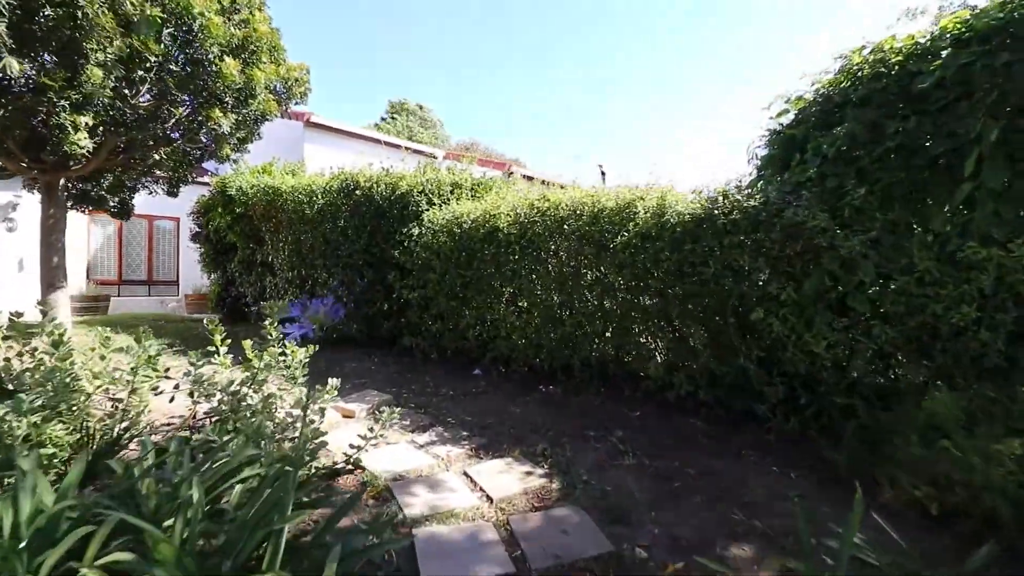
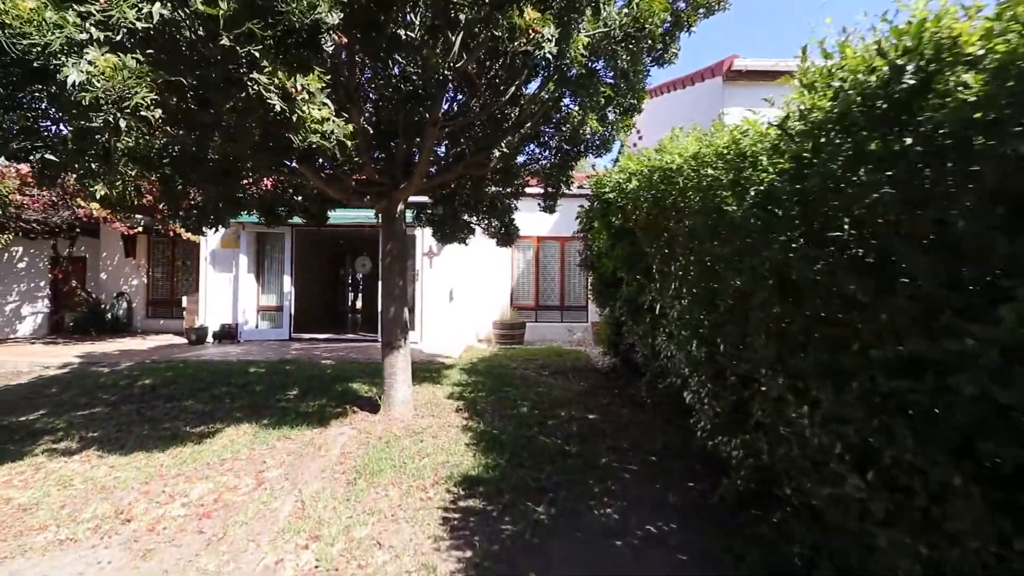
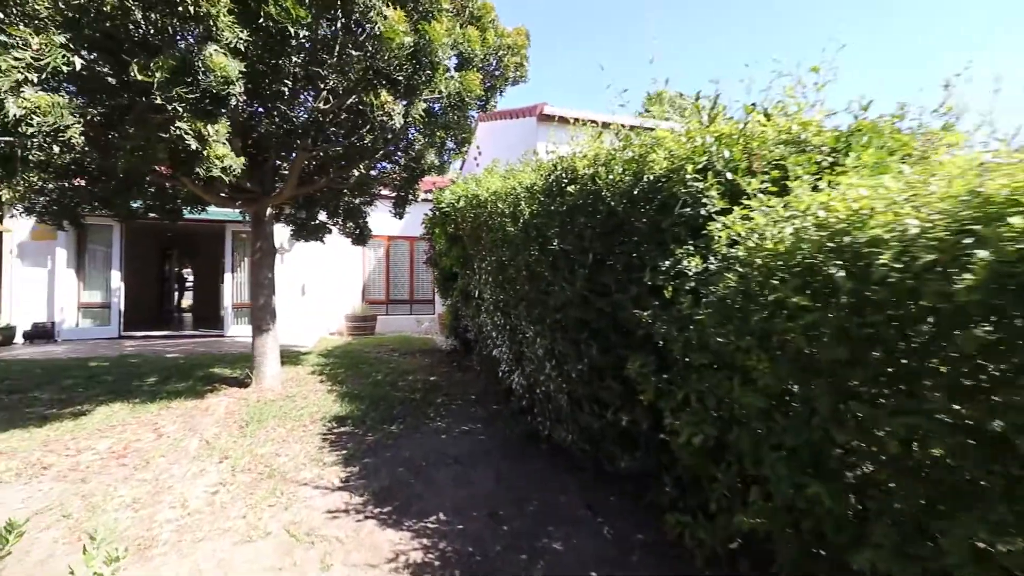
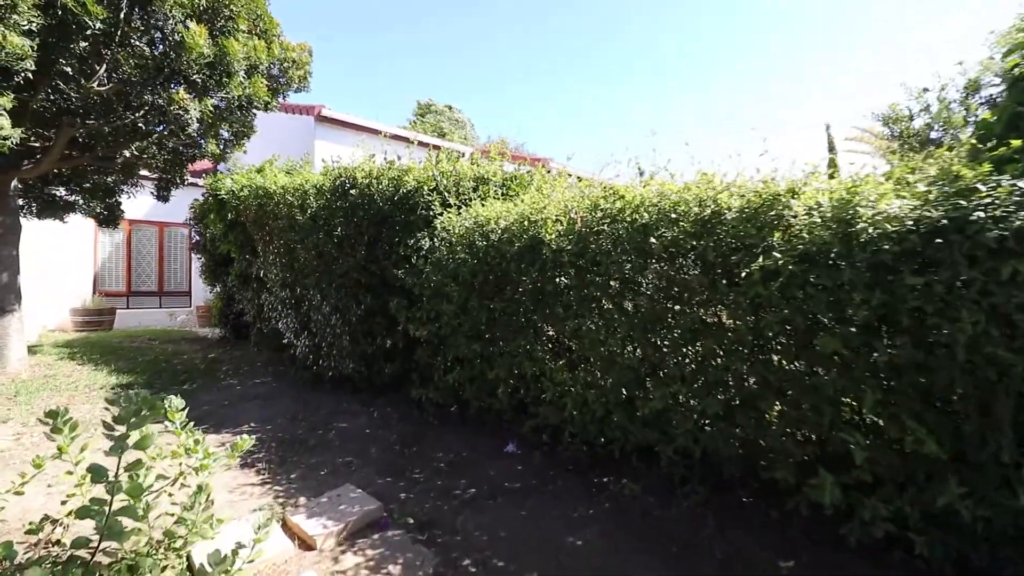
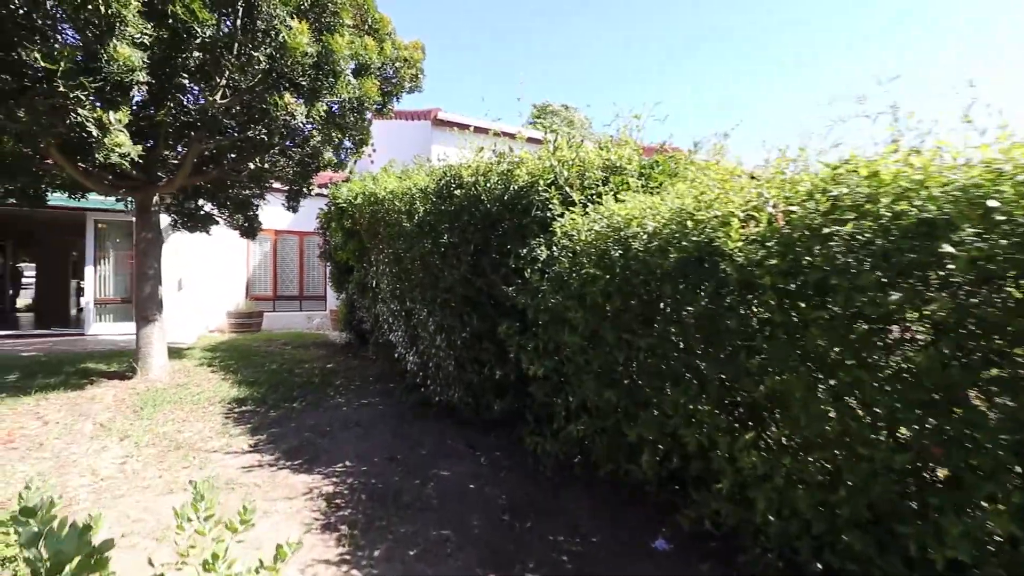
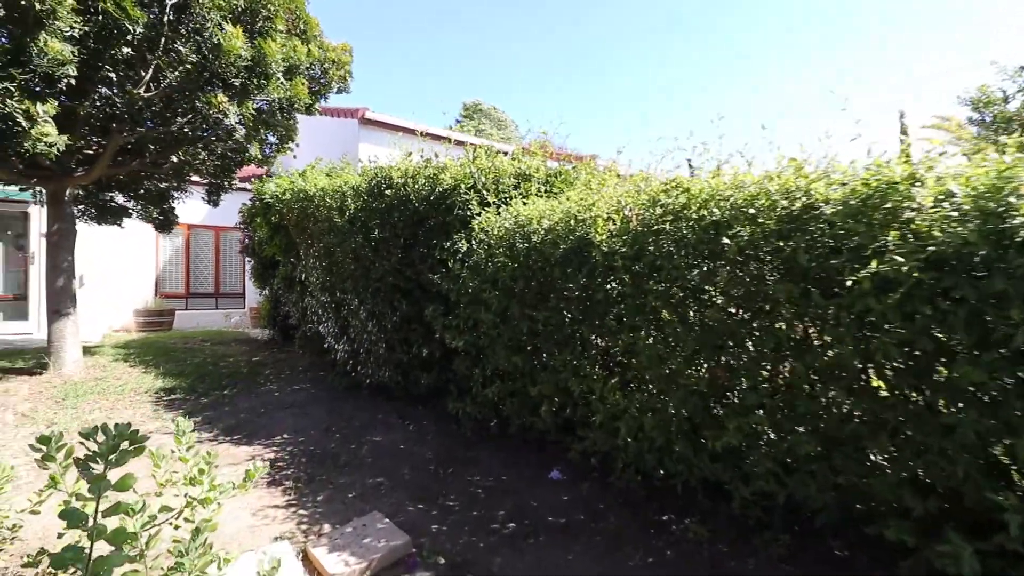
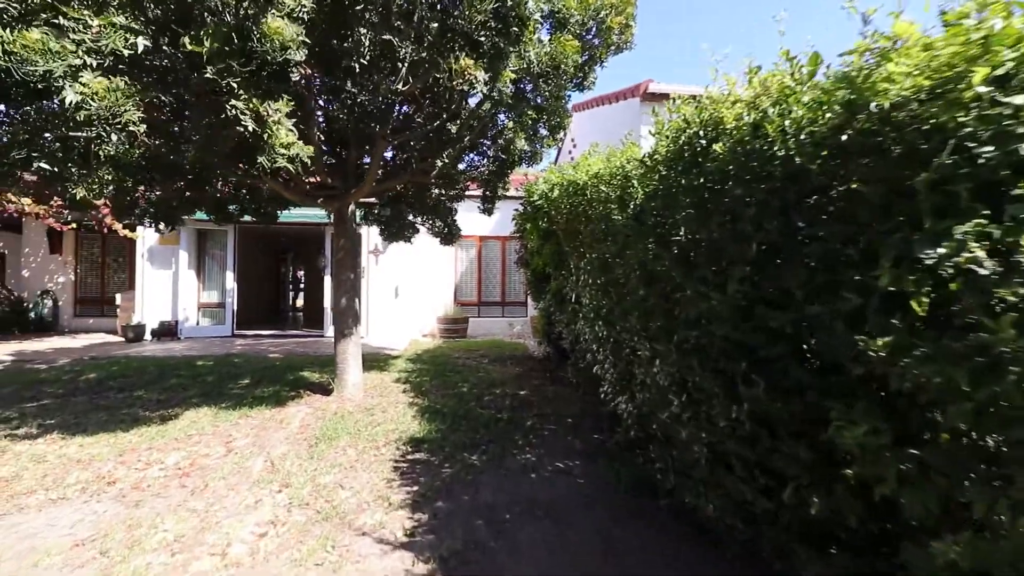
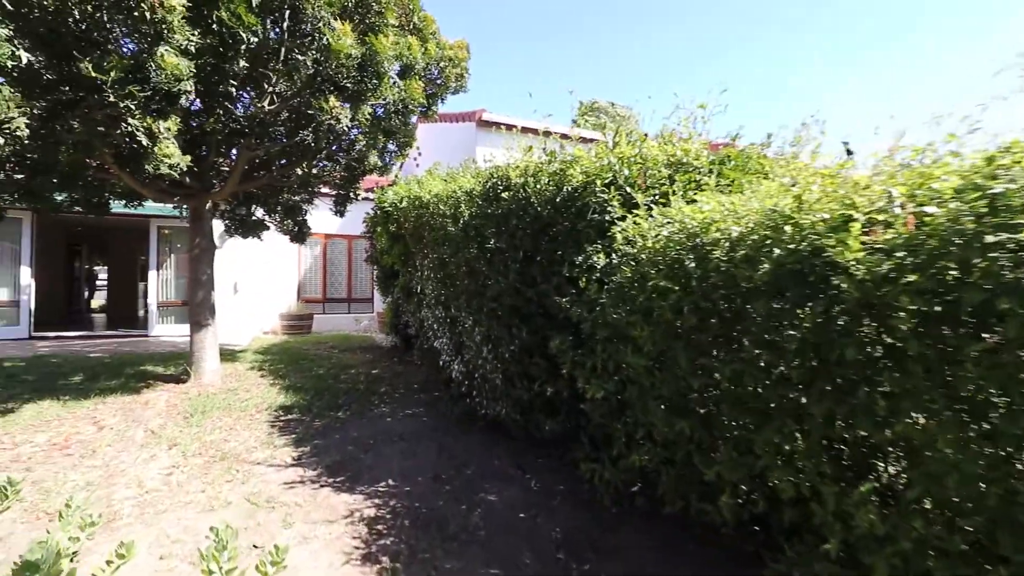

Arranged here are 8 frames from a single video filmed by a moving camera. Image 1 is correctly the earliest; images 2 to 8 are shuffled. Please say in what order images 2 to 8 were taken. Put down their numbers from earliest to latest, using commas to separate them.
4, 6, 5, 8, 3, 7, 2
